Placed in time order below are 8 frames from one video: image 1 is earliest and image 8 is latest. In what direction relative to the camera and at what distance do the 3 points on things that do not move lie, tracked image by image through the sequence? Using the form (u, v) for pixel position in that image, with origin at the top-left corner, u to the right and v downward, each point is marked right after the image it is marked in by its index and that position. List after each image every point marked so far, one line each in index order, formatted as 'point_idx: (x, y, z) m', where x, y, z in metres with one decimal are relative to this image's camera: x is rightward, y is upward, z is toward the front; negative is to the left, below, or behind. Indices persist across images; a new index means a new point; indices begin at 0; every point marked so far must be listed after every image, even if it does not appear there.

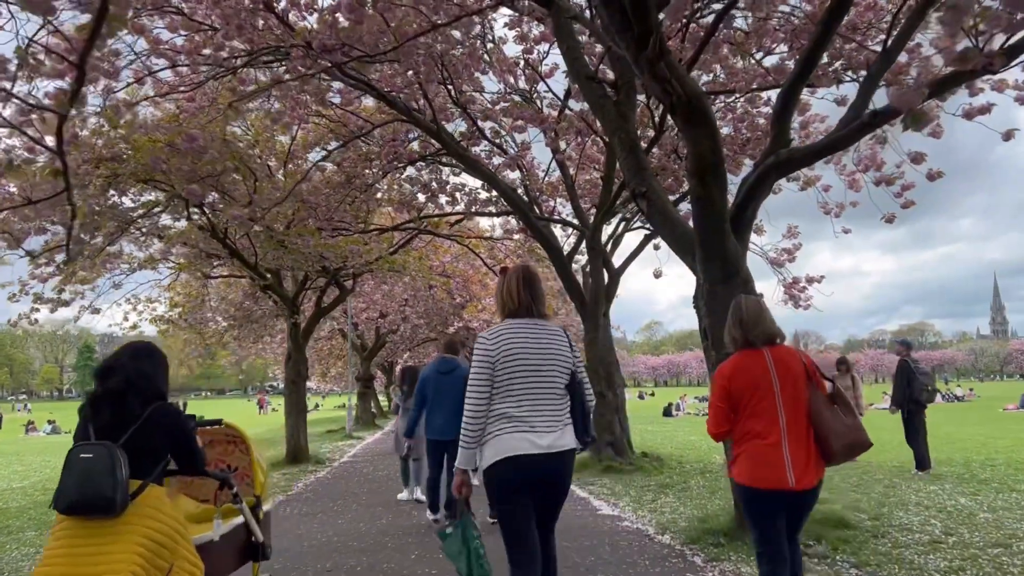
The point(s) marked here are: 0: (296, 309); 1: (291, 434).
0: (-3.7, -0.4, +14.0) m
1: (-3.6, -2.4, +13.5) m
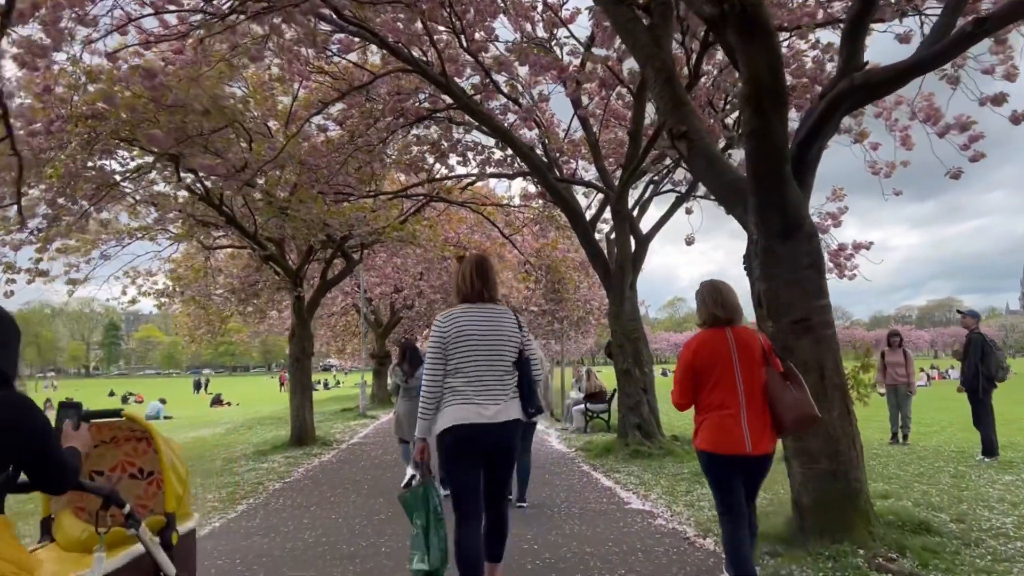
0: (-3.4, +0.1, +13.1) m
1: (-3.3, -1.9, +12.7) m
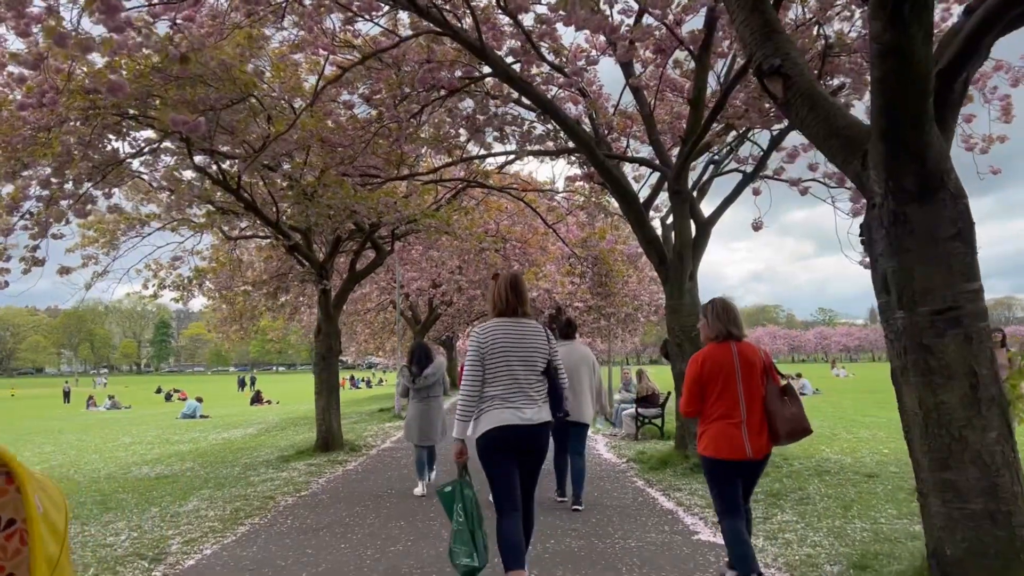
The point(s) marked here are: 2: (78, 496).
0: (-2.8, +0.2, +12.2) m
1: (-2.7, -1.8, +11.8) m
2: (-4.8, -2.3, +9.1) m
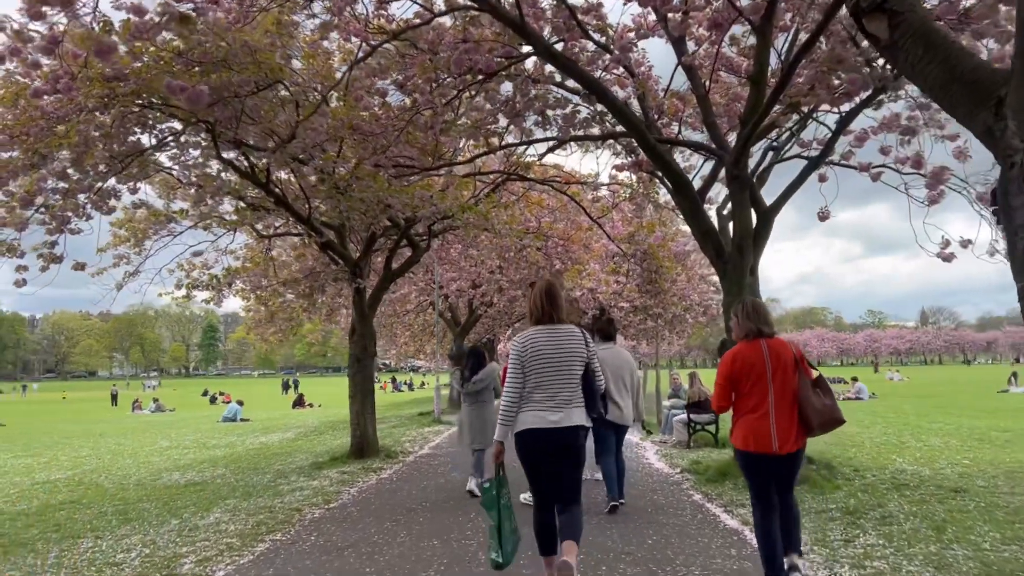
0: (-2.1, +0.2, +11.6) m
1: (-2.1, -1.8, +11.3) m
2: (-4.3, -2.3, +8.6) m
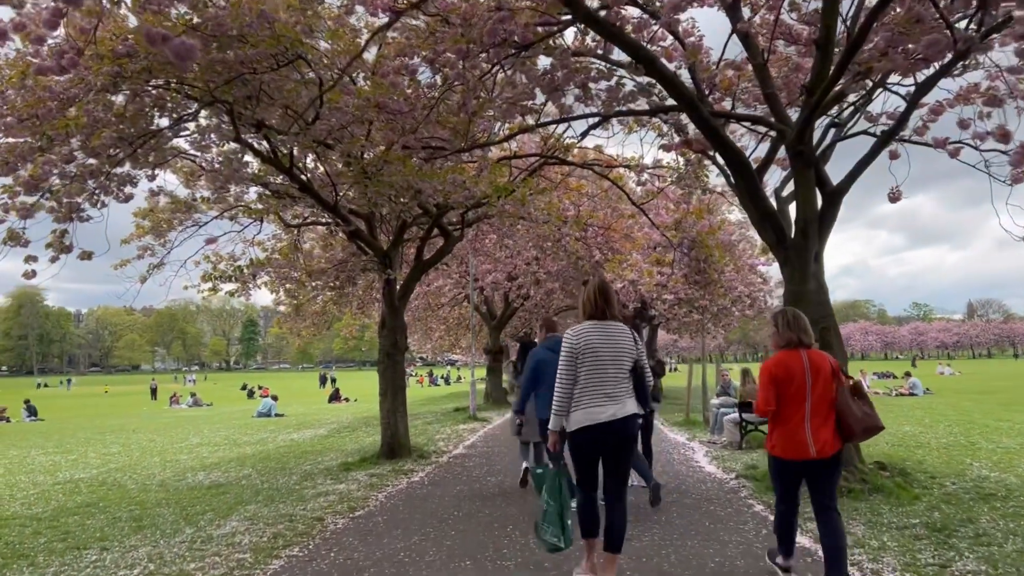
0: (-1.6, +0.3, +11.1) m
1: (-1.6, -1.7, +10.7) m
2: (-3.9, -2.2, +8.2) m
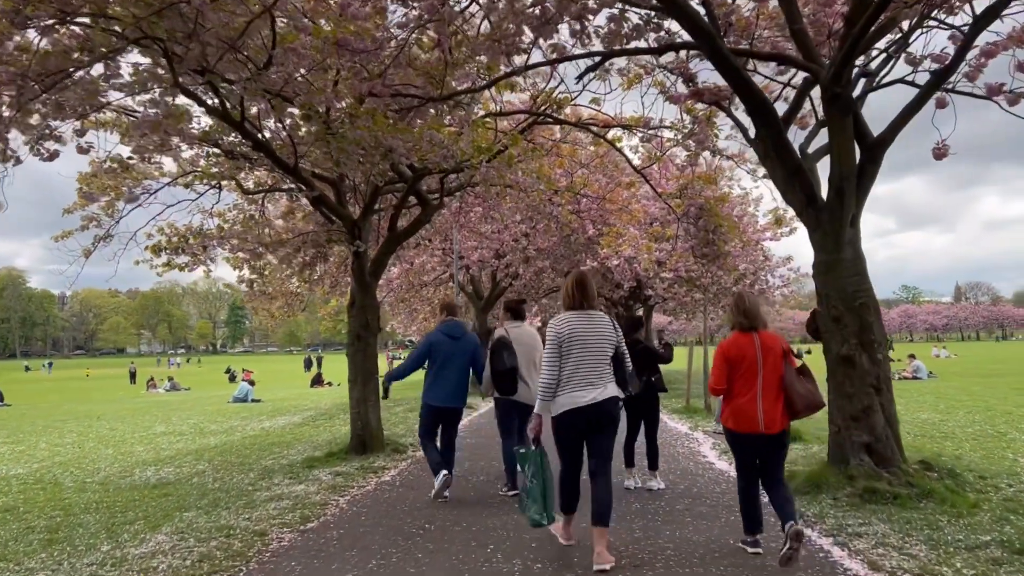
0: (-1.8, +0.6, +9.9) m
1: (-1.8, -1.4, +9.6) m
2: (-4.1, -1.9, +7.0) m
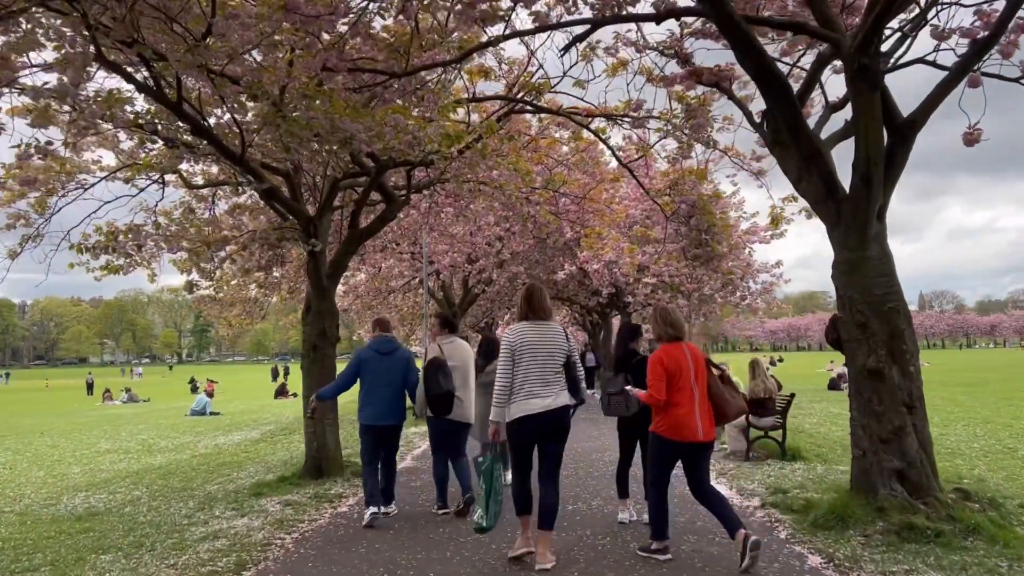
0: (-2.1, +0.6, +8.9) m
1: (-2.1, -1.4, +8.6) m
2: (-4.2, -2.0, +5.9) m
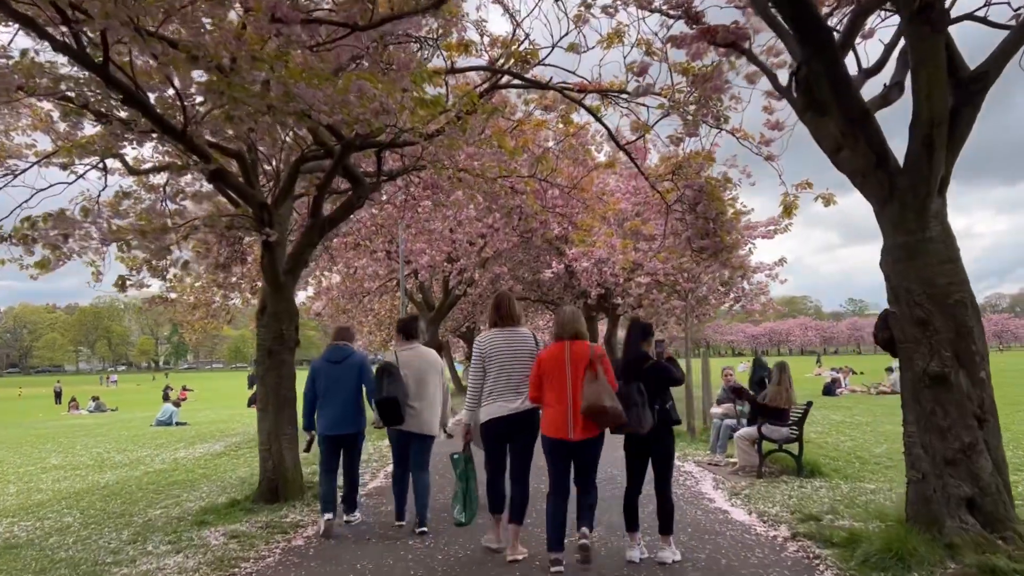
0: (-2.2, +0.6, +7.9) m
1: (-2.2, -1.4, +7.5) m
2: (-4.3, -1.9, +4.8) m
